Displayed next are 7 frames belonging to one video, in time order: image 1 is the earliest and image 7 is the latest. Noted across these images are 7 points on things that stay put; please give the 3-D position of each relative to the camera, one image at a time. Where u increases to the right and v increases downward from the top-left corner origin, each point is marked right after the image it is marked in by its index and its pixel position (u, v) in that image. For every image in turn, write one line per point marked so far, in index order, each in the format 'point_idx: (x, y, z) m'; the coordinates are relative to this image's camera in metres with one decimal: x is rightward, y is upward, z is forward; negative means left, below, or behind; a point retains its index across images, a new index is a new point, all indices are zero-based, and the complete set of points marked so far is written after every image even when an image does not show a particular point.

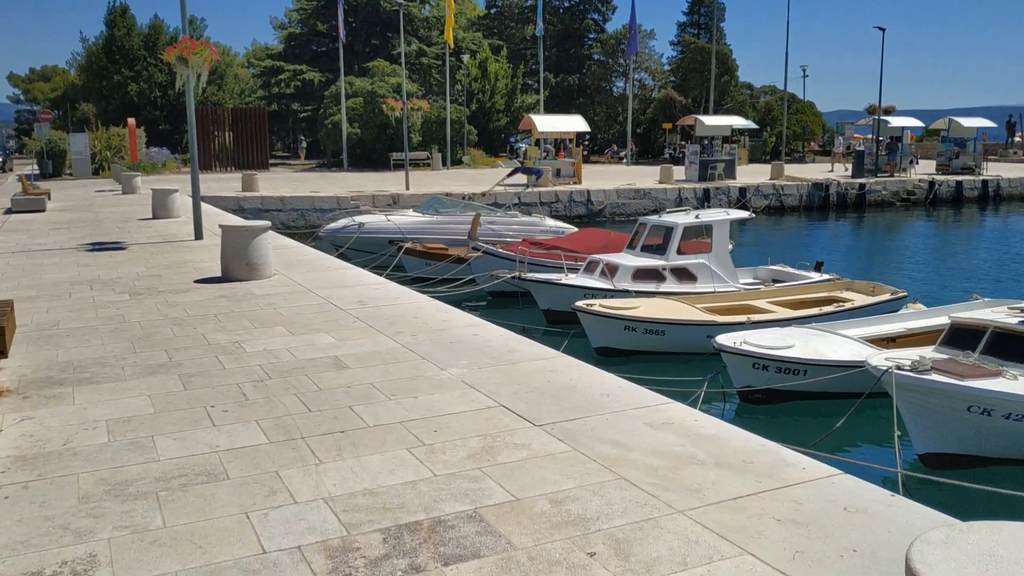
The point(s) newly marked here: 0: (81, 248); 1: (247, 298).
0: (-7.6, +0.7, +16.4) m
1: (-3.1, -0.1, +10.7) m
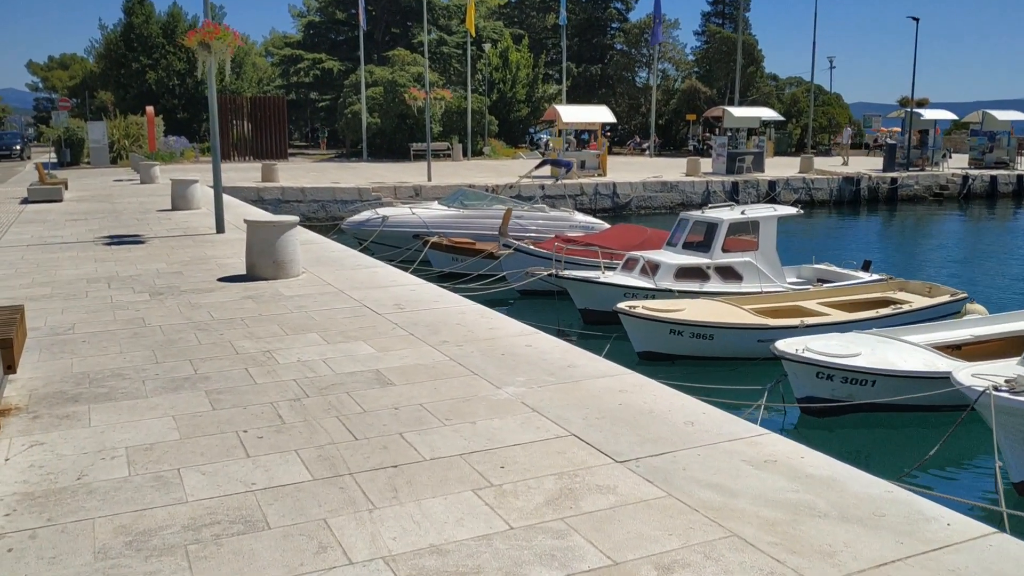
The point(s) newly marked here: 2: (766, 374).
0: (-7.0, +0.8, +15.7) m
1: (-2.6, -0.2, +10.0) m
2: (+3.7, -1.3, +13.5) m
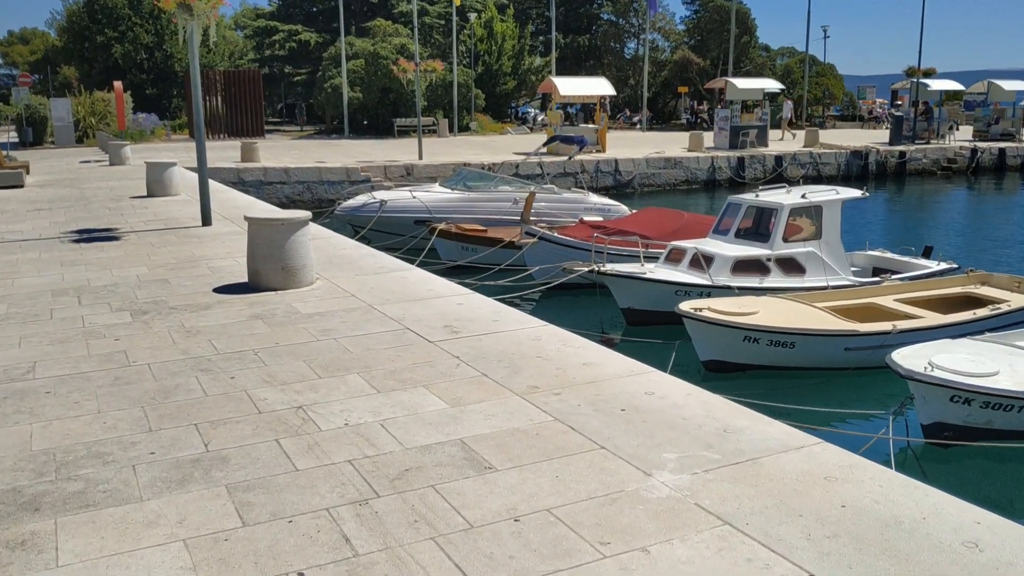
0: (-6.5, +0.7, +13.5) m
1: (-1.9, -0.3, +8.0) m
2: (+4.3, -1.3, +11.7) m
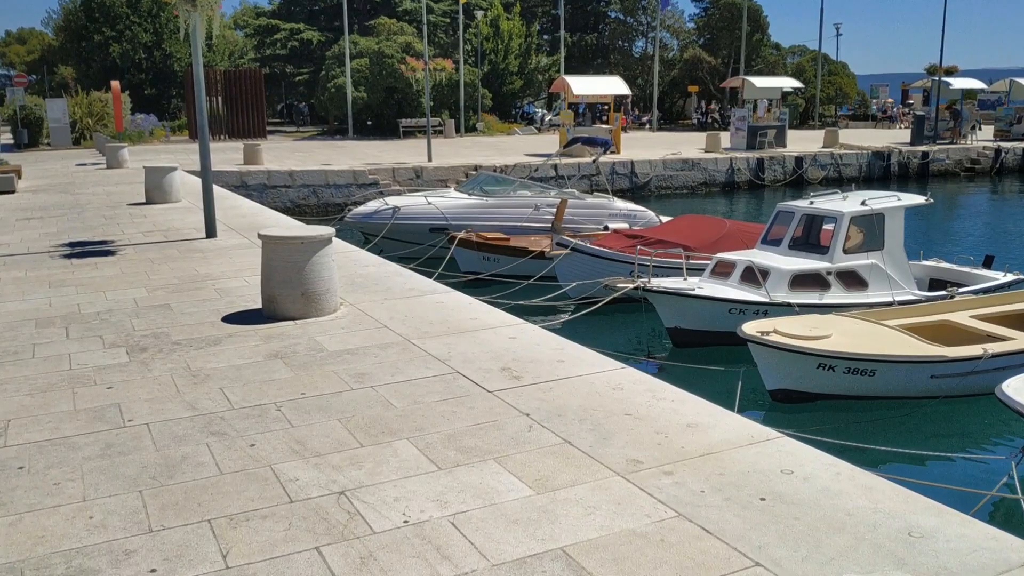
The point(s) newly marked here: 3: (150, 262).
0: (-6.0, +0.5, +12.3) m
1: (-1.4, -0.6, +6.7) m
2: (+4.8, -1.5, +10.4) m
3: (-4.3, +0.3, +11.1) m
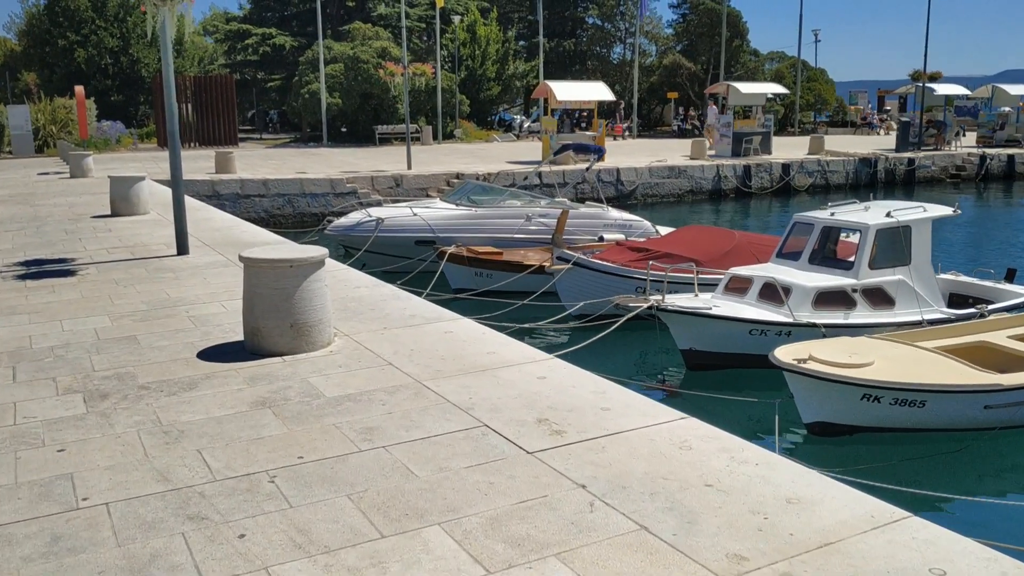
0: (-6.0, +0.2, +11.0) m
1: (-1.2, -0.8, +5.6) m
2: (+4.9, -1.7, +9.5) m
3: (-4.2, 0.0, +9.9) m
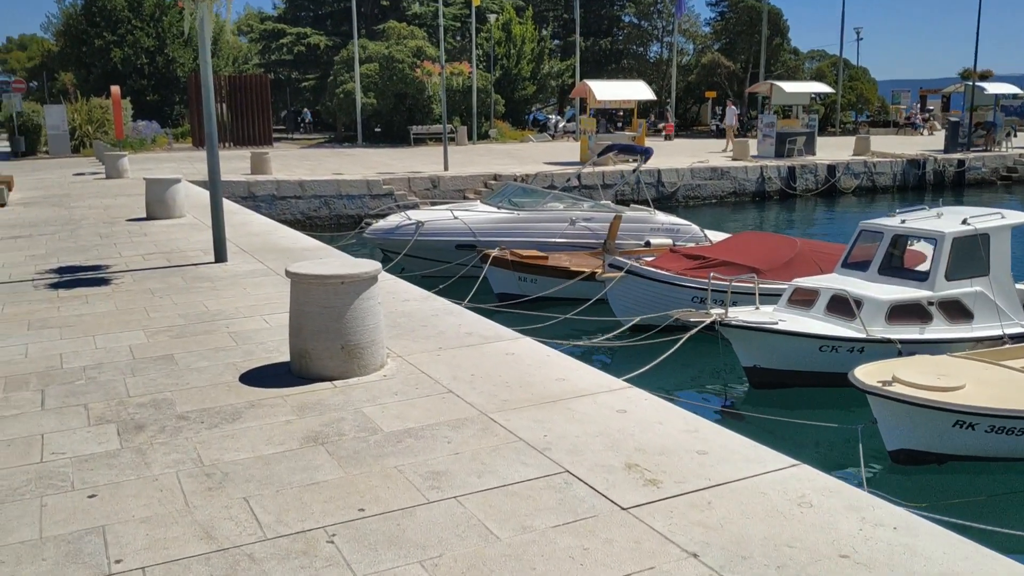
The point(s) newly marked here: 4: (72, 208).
0: (-5.3, +0.1, +10.6) m
1: (-0.8, -0.9, +5.0) m
2: (+5.5, -1.9, +8.7) m
3: (-3.7, -0.1, +9.4) m
4: (-8.6, +1.6, +18.1) m
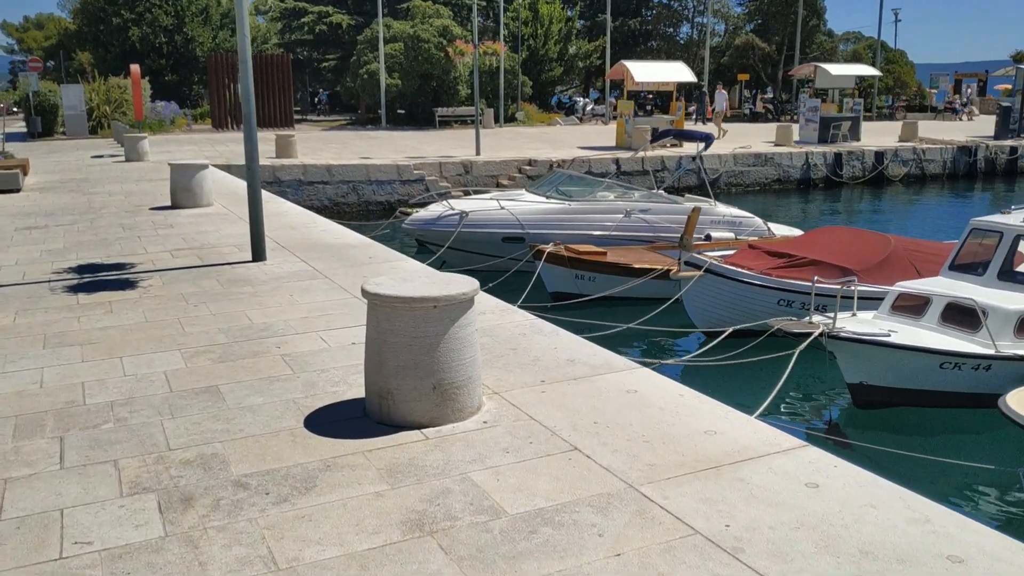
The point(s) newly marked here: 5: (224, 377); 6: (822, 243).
0: (-4.5, +0.1, +9.3) m
1: (0.0, -1.1, +3.7) m
2: (+6.2, -2.0, +7.3) m
3: (-2.9, -0.1, +8.2) m
4: (-7.7, +1.7, +16.9) m
5: (-1.9, -0.6, +6.2) m
6: (+4.3, +0.6, +12.9) m
